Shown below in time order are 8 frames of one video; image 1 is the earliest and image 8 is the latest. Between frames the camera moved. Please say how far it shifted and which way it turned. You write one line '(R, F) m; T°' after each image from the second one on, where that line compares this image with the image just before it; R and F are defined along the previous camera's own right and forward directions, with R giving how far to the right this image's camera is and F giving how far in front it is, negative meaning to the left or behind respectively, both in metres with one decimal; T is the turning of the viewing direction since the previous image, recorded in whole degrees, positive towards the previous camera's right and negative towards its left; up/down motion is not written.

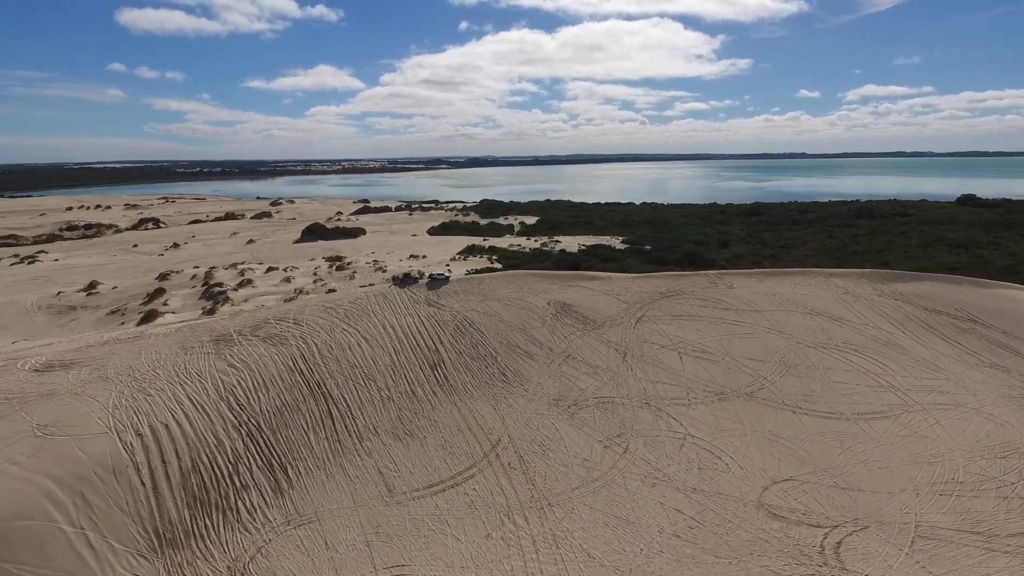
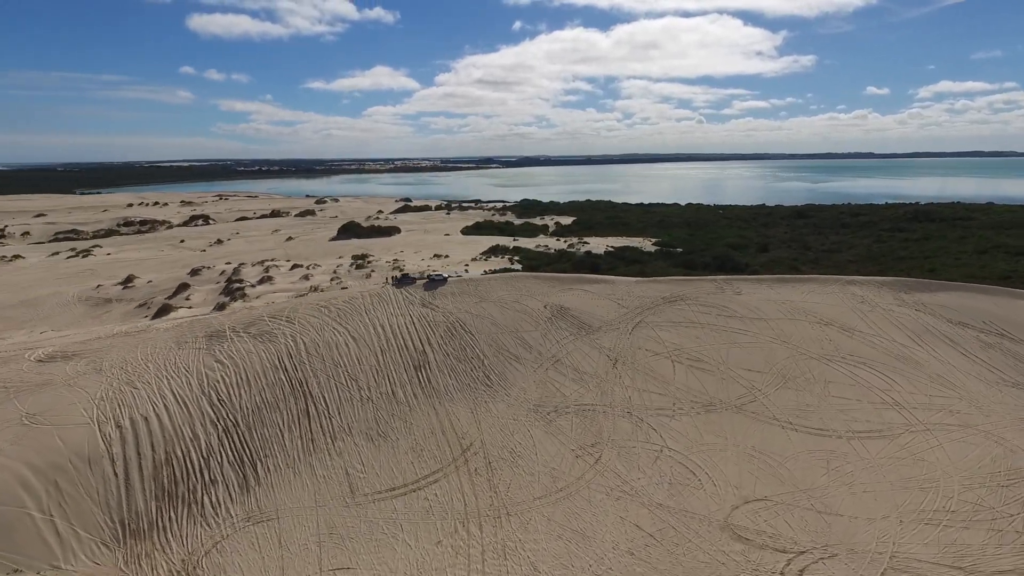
(+1.1, +0.2) m; -5°
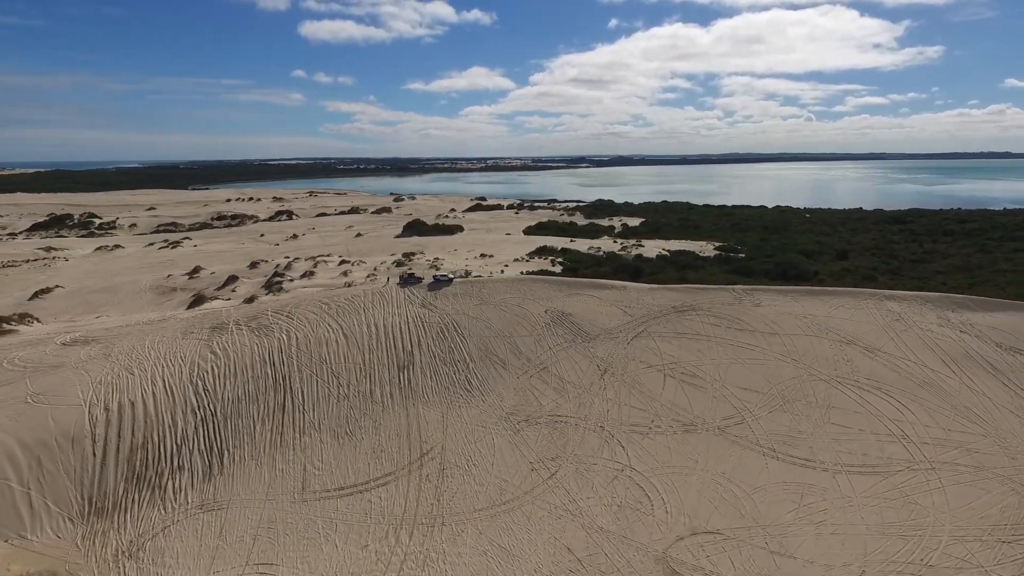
(+1.7, +0.4) m; -8°
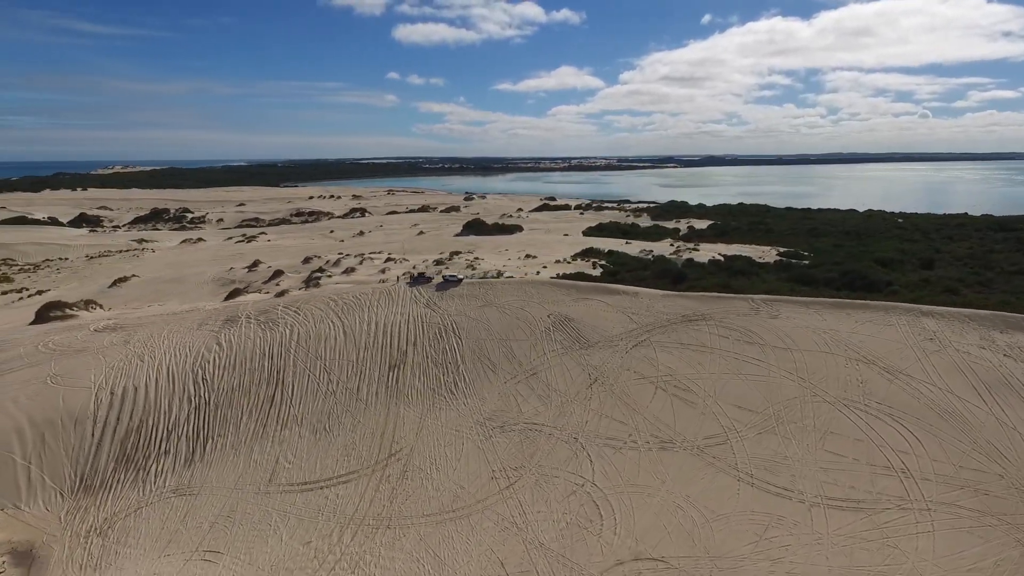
(+1.5, +0.3) m; -8°
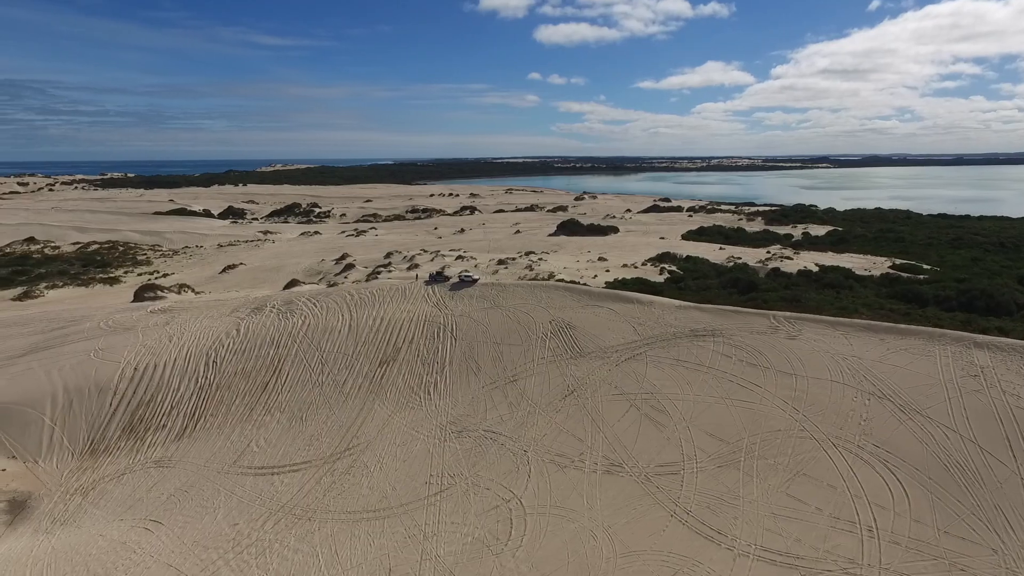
(+2.3, +0.5) m; -12°
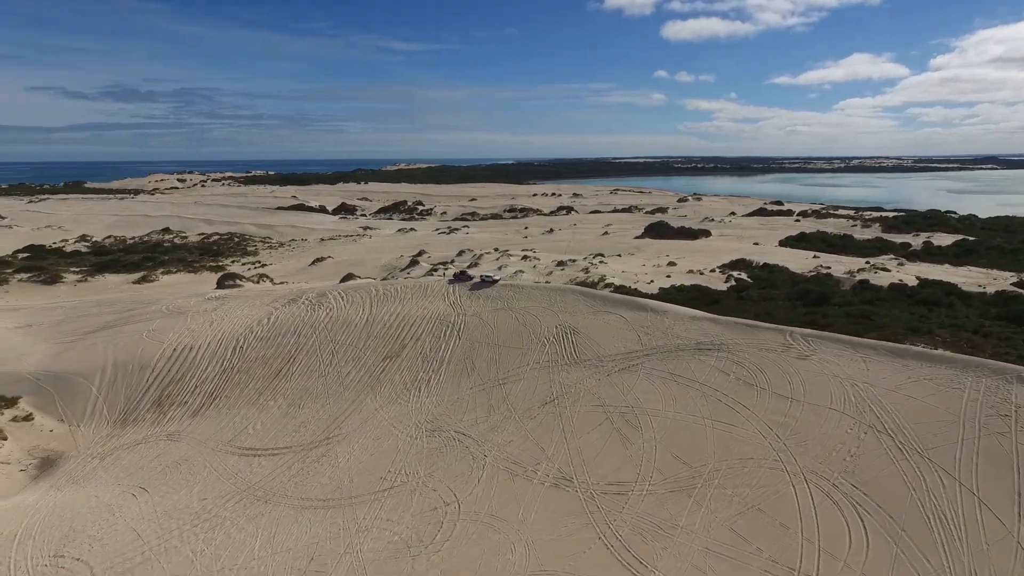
(+1.9, +0.3) m; -11°
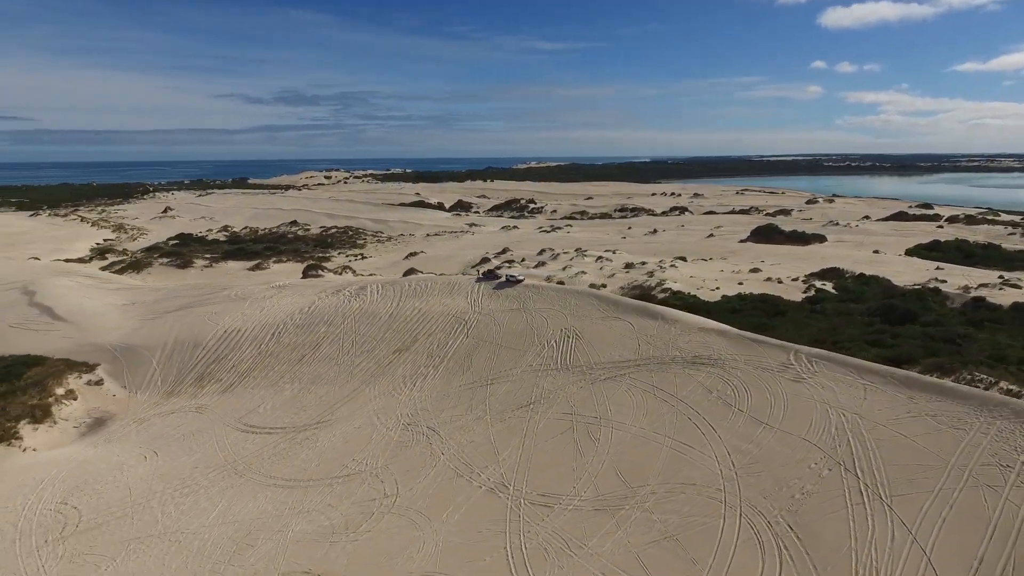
(+2.2, +0.3) m; -12°
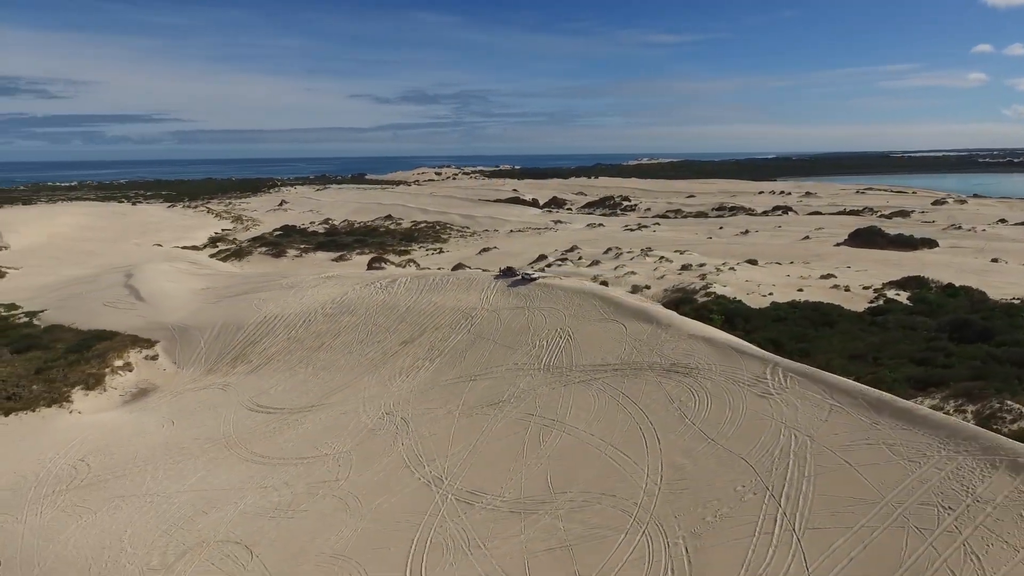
(+2.0, +0.2) m; -10°
